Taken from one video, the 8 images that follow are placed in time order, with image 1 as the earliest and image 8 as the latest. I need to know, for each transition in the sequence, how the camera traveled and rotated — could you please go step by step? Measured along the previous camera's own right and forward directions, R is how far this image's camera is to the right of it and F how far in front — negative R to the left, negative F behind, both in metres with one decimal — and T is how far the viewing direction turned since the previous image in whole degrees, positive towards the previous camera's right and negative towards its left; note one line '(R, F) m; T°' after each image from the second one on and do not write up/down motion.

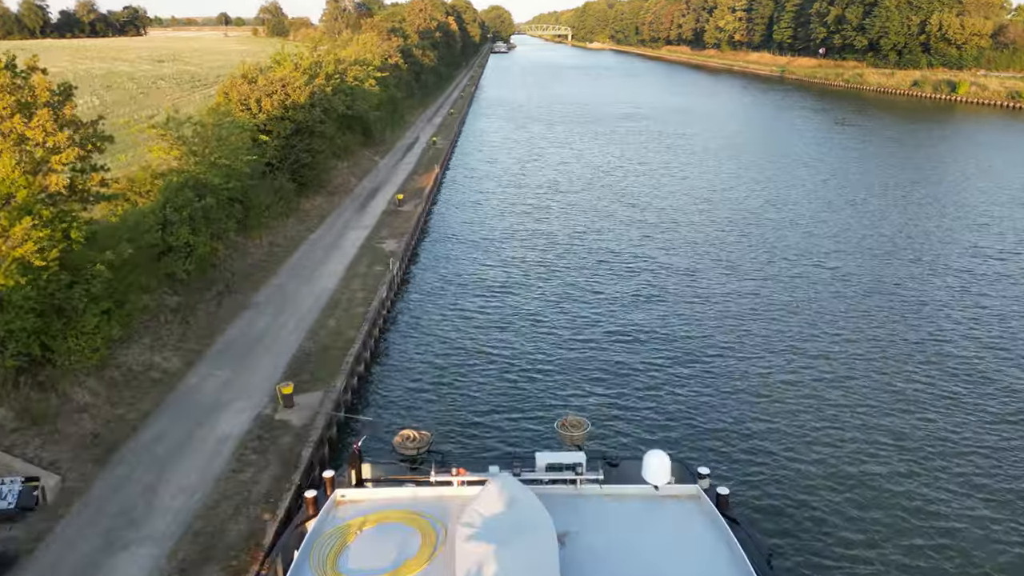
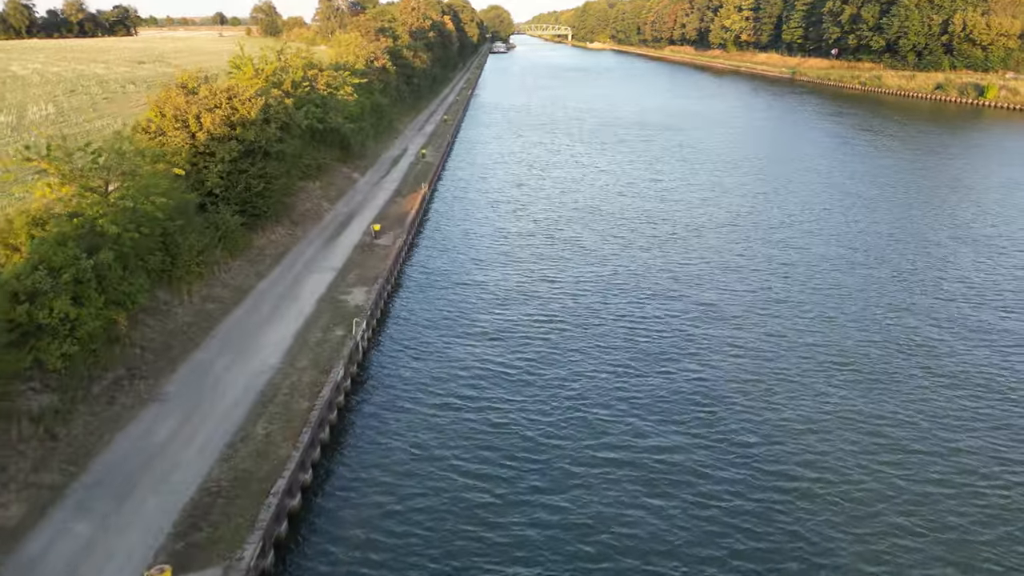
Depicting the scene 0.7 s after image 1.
(+0.2, +10.0) m; 0°
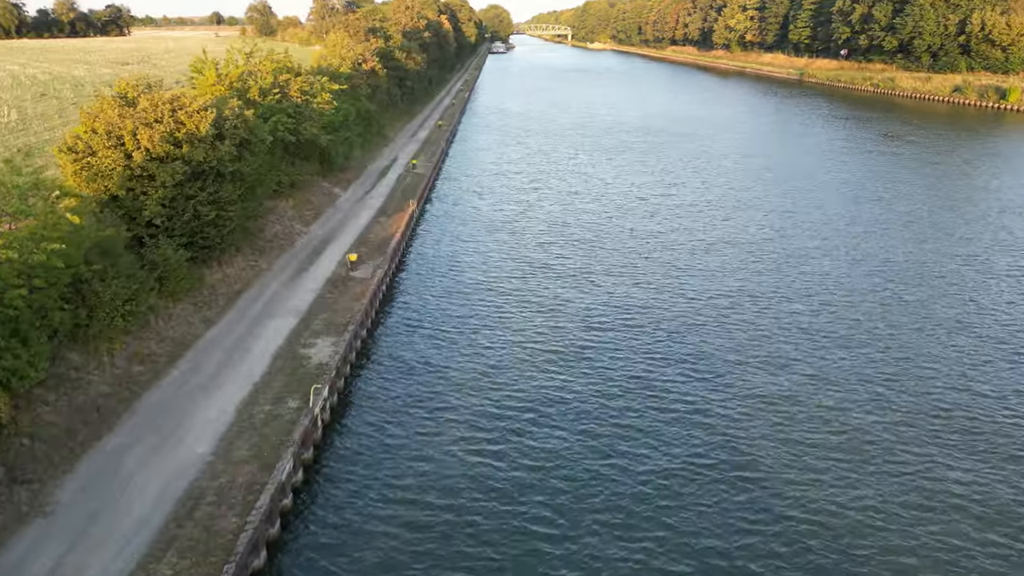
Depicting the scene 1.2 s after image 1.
(+0.2, +7.1) m; 0°
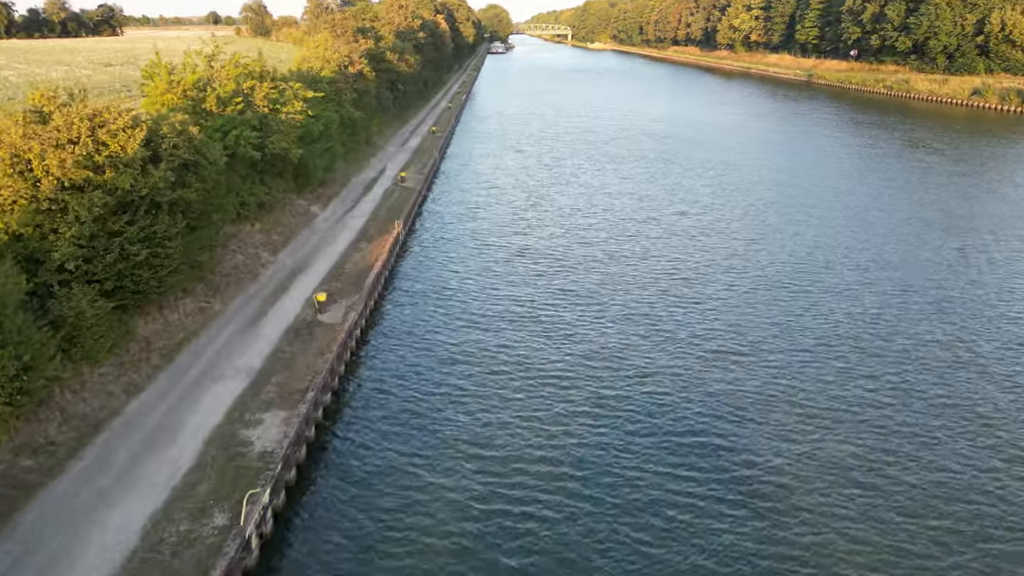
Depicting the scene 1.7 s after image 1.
(+0.2, +7.0) m; 0°
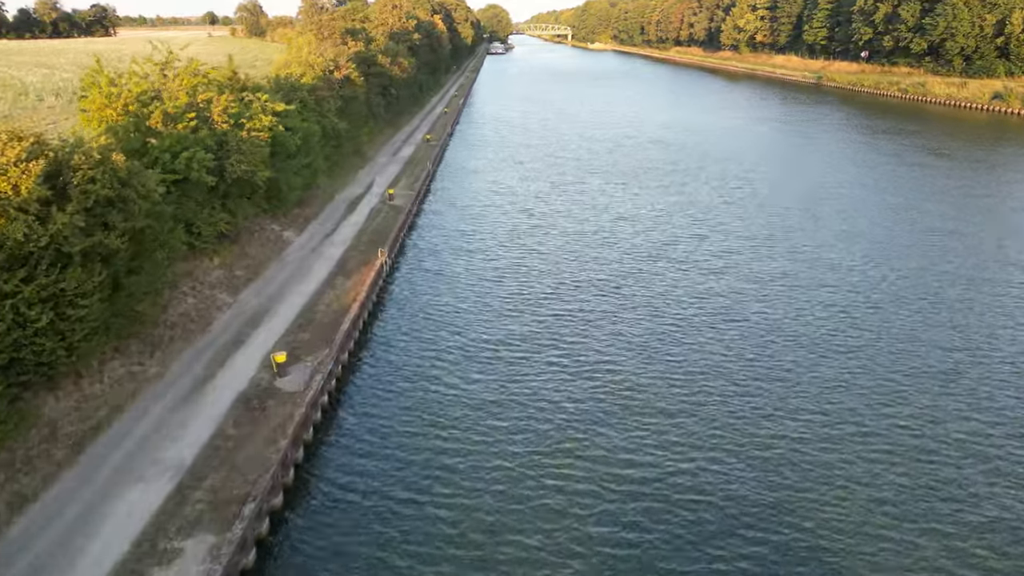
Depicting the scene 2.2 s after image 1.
(+0.1, +6.8) m; 0°
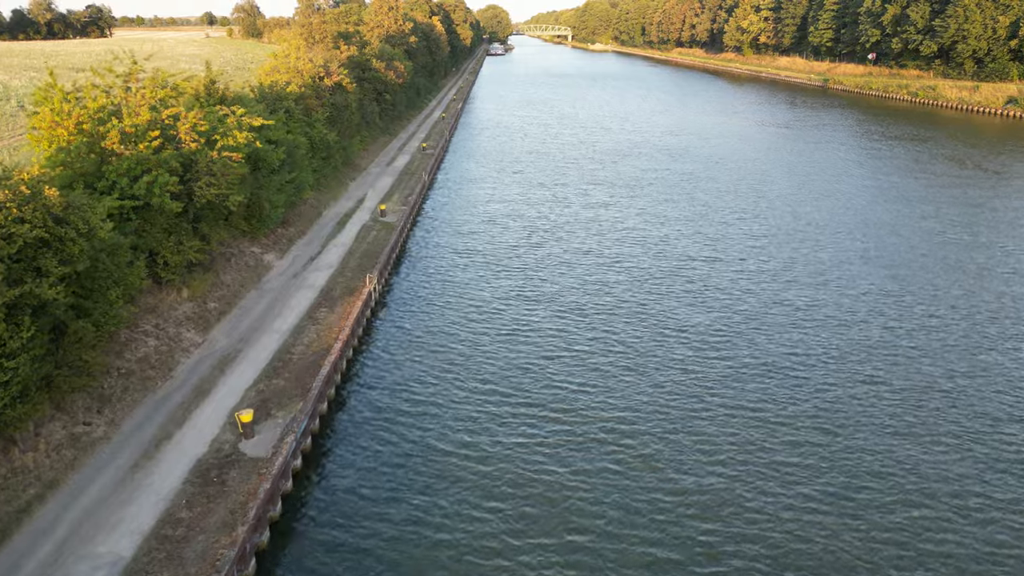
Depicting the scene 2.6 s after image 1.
(0.0, +4.1) m; 0°
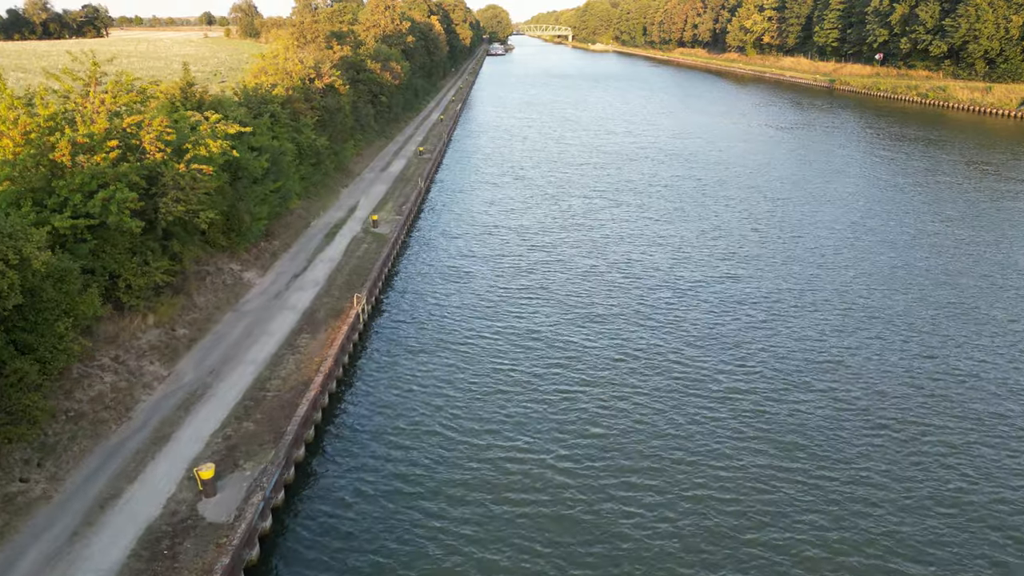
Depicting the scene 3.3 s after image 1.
(0.0, +3.7) m; 0°
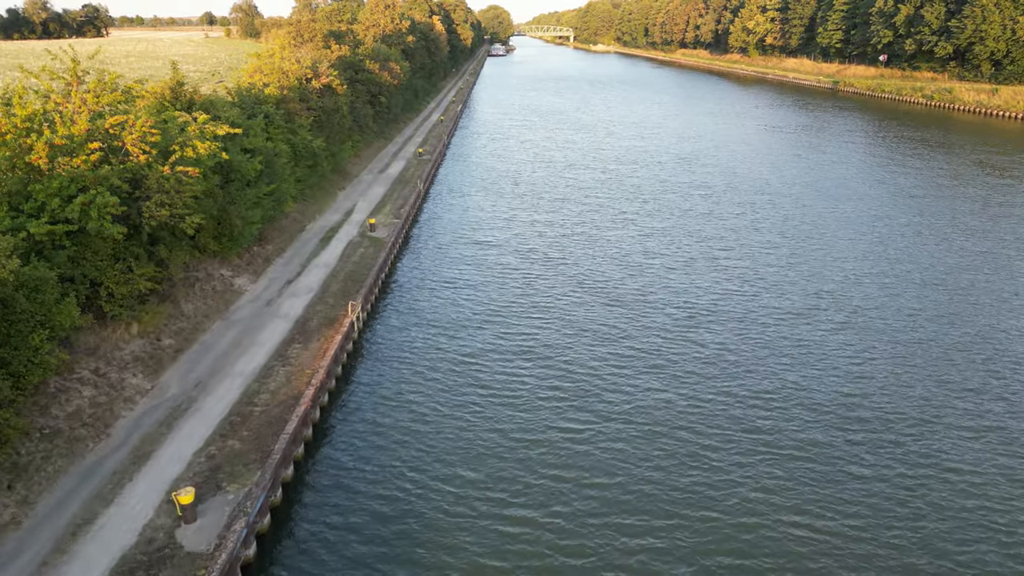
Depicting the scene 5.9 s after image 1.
(0.0, +1.6) m; 0°
